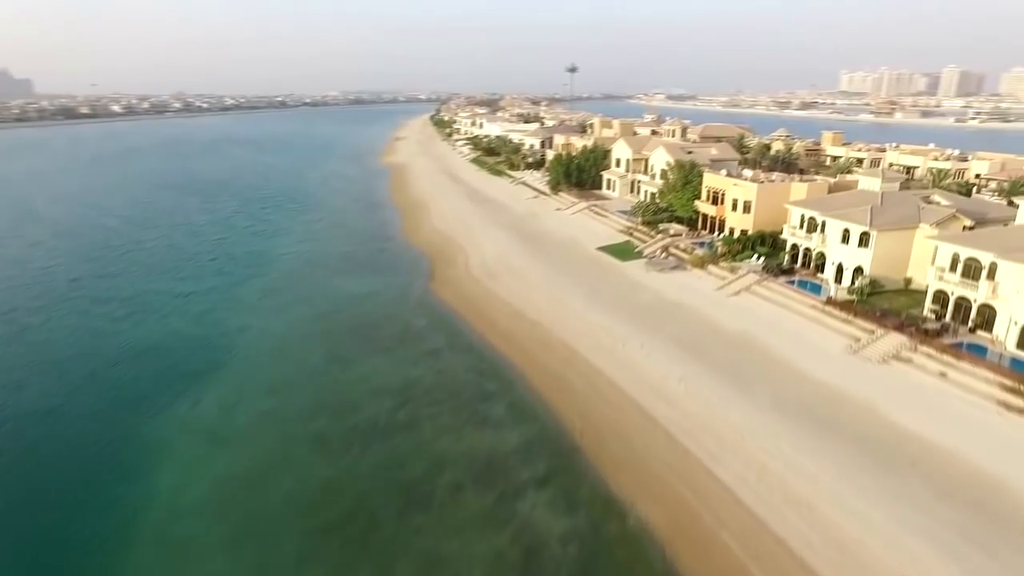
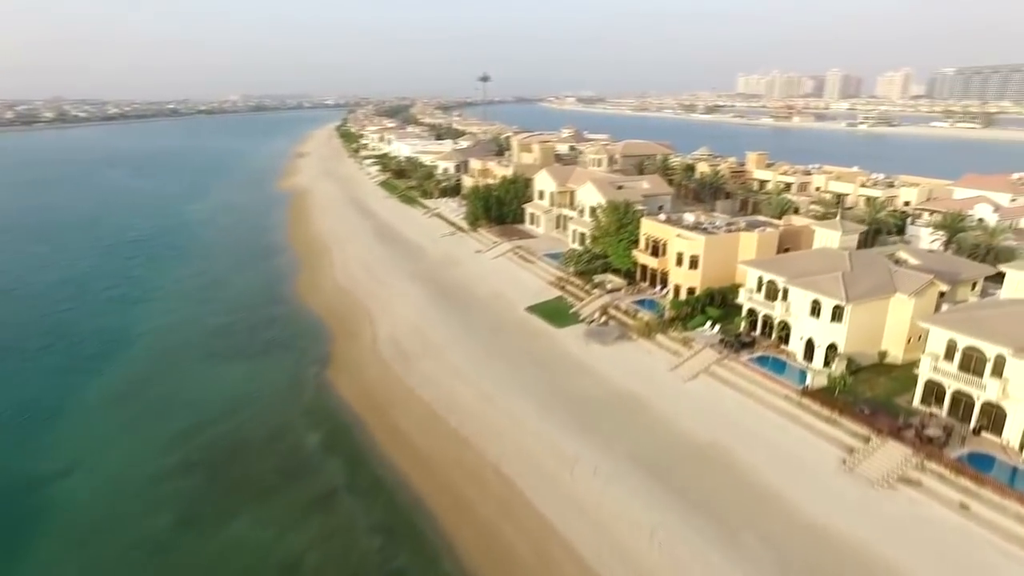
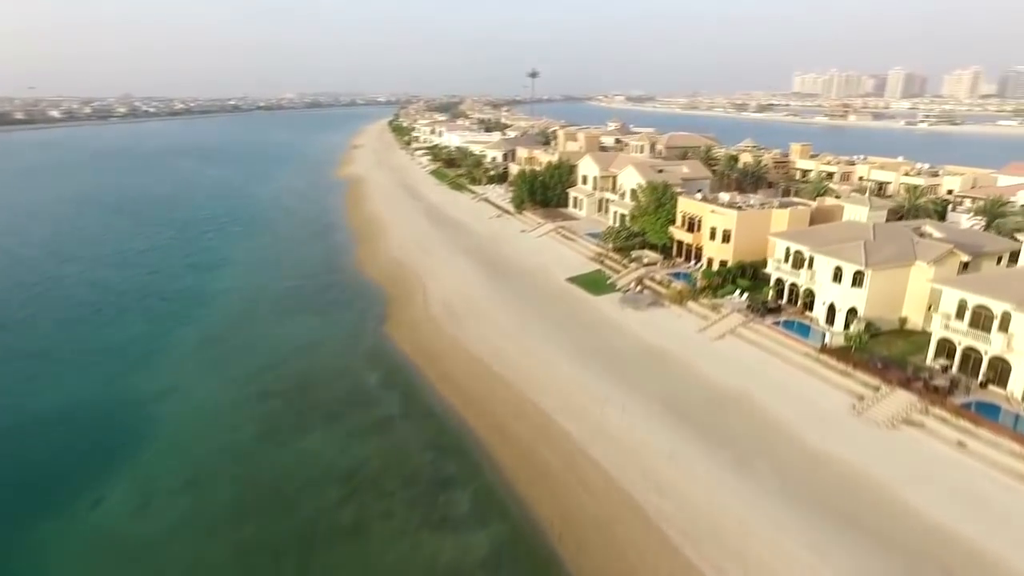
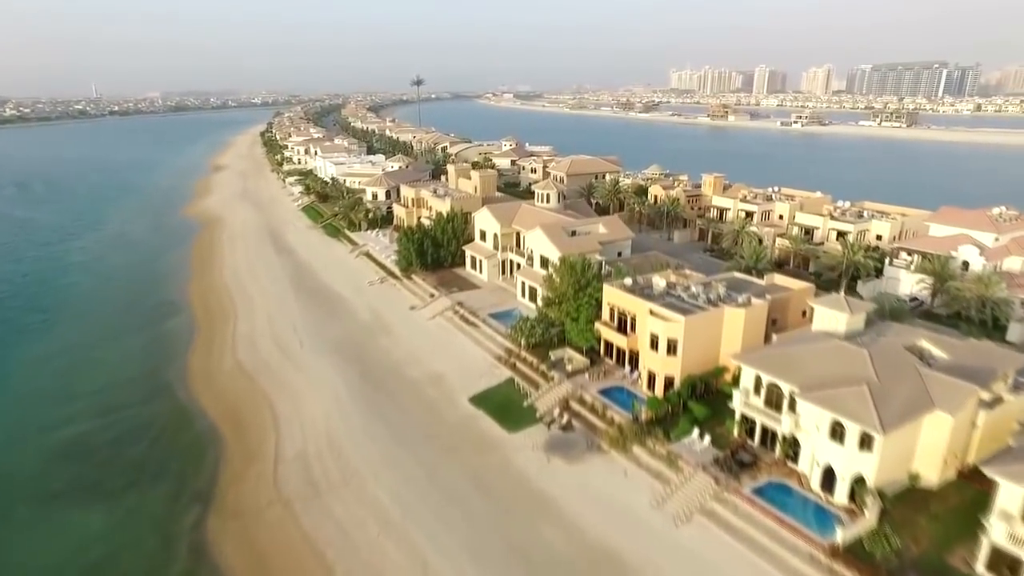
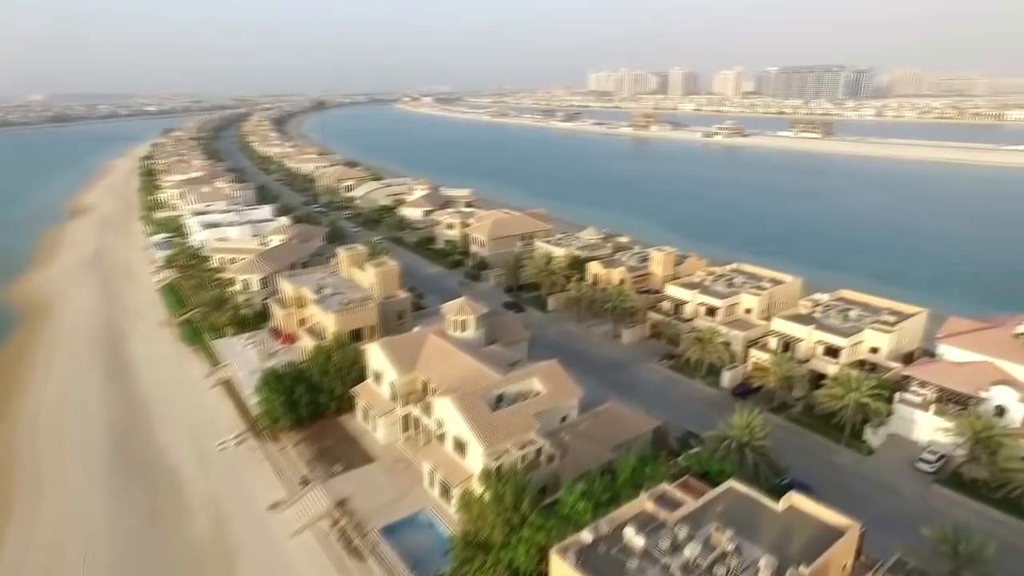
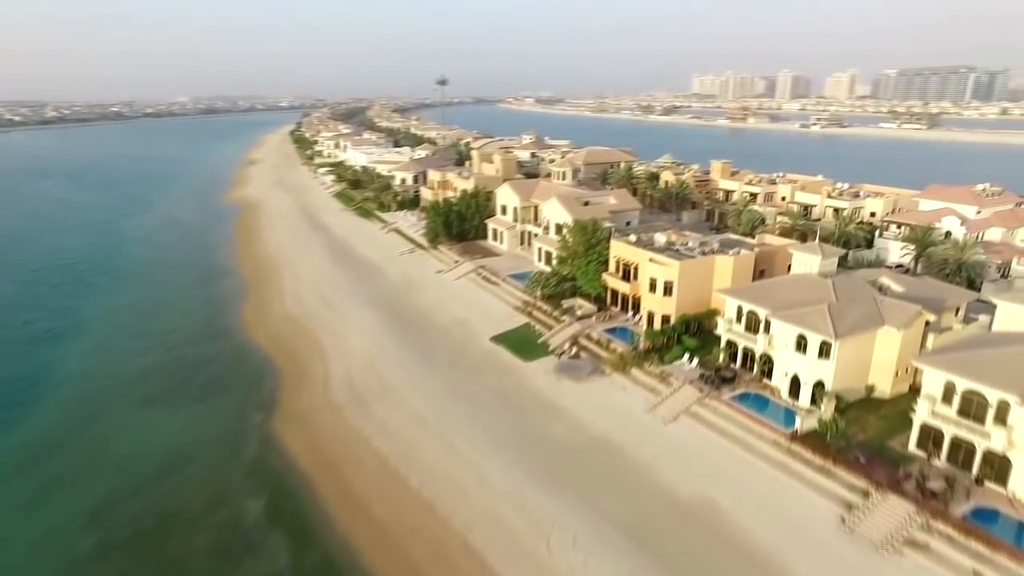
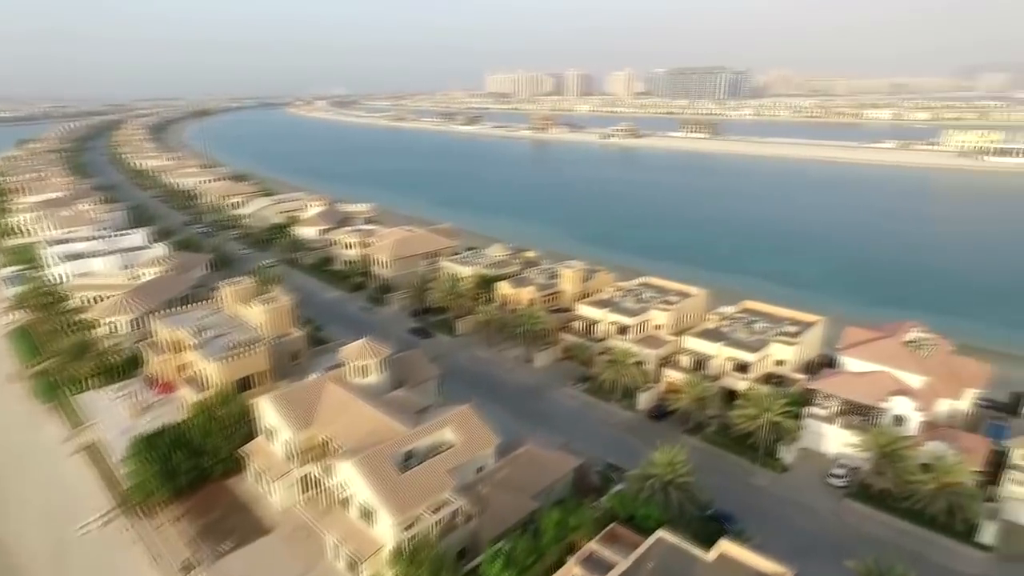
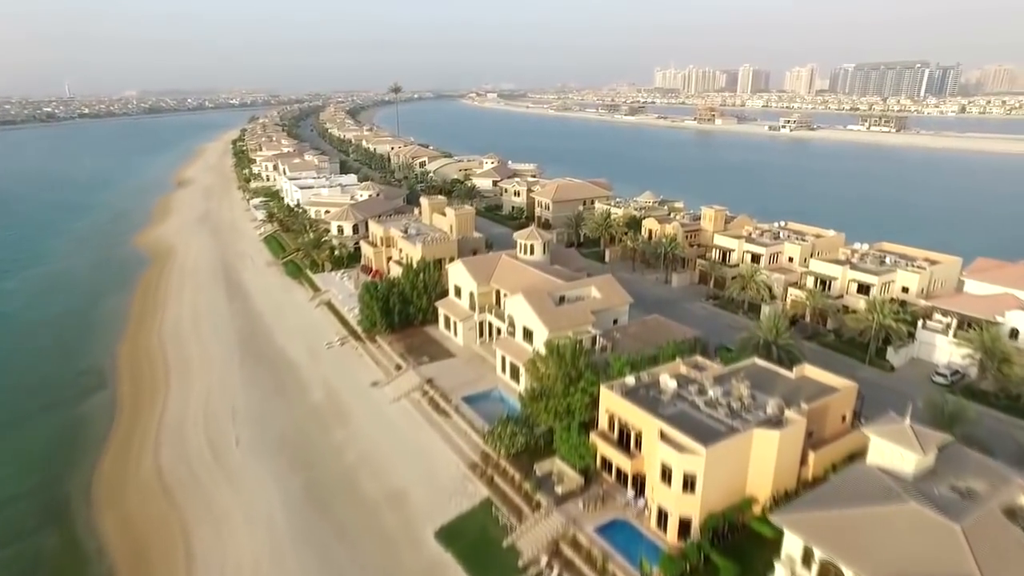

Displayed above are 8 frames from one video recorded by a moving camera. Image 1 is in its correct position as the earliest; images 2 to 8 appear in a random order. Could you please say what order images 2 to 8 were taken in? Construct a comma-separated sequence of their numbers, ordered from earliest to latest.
3, 2, 6, 4, 8, 5, 7
